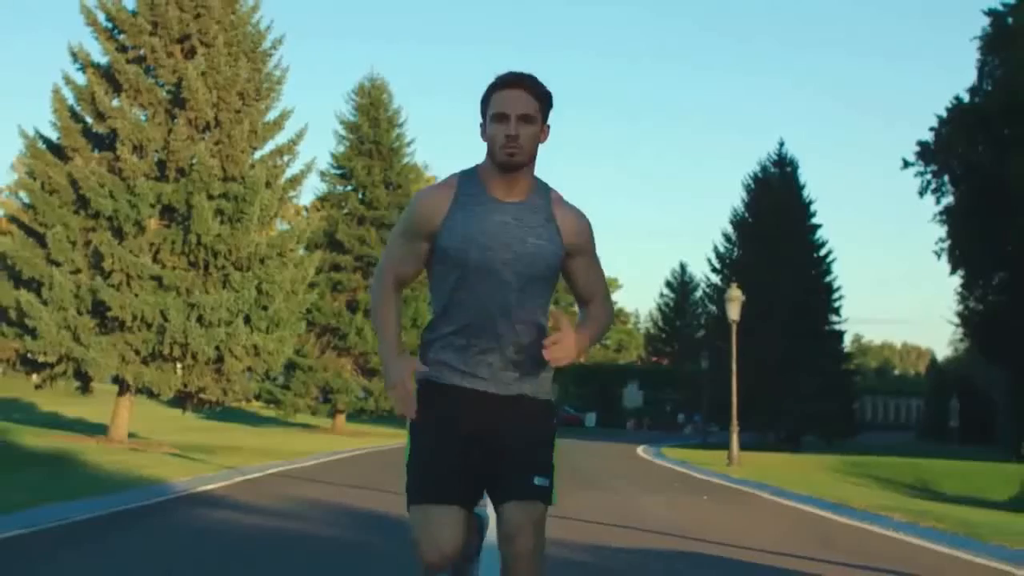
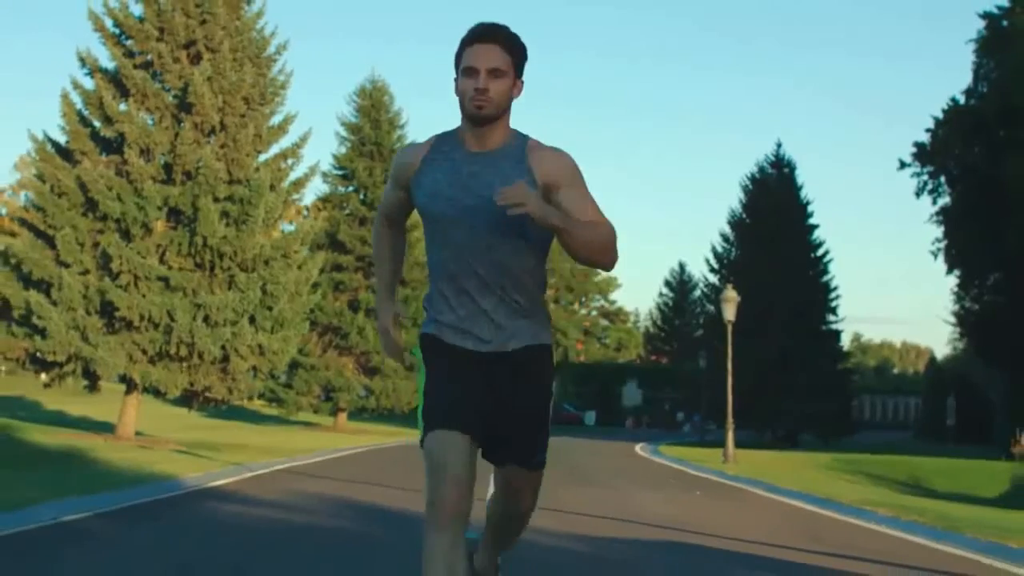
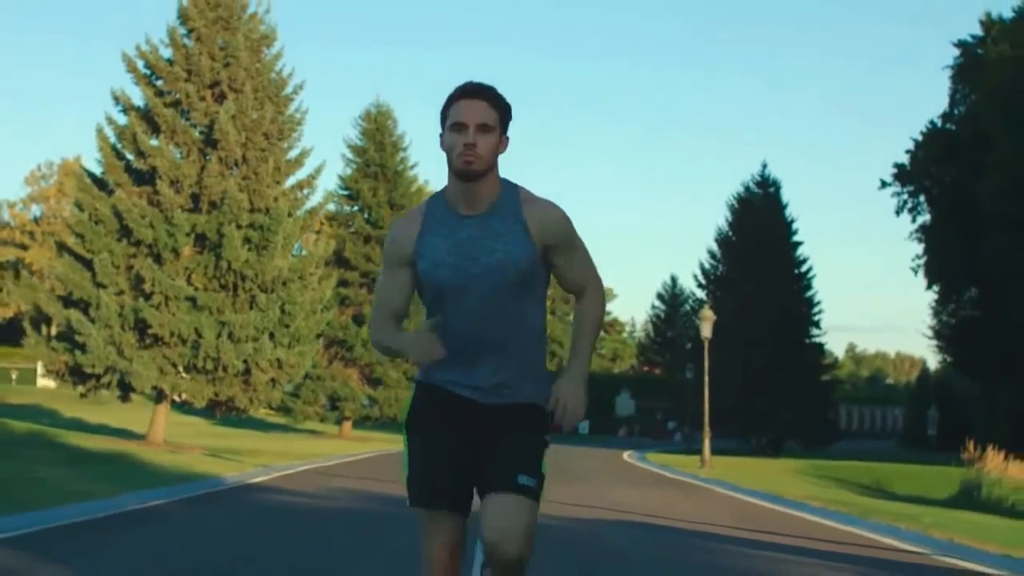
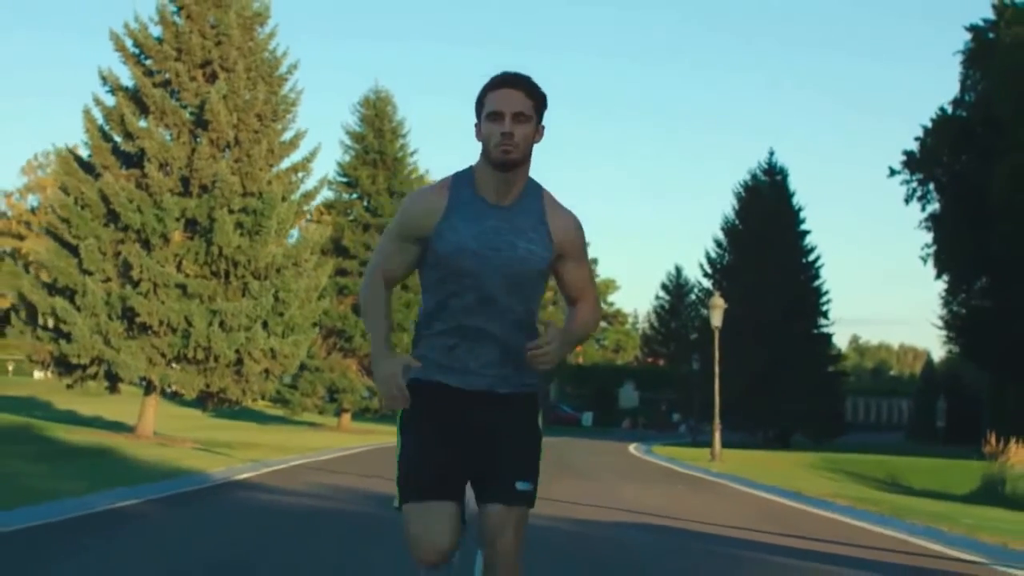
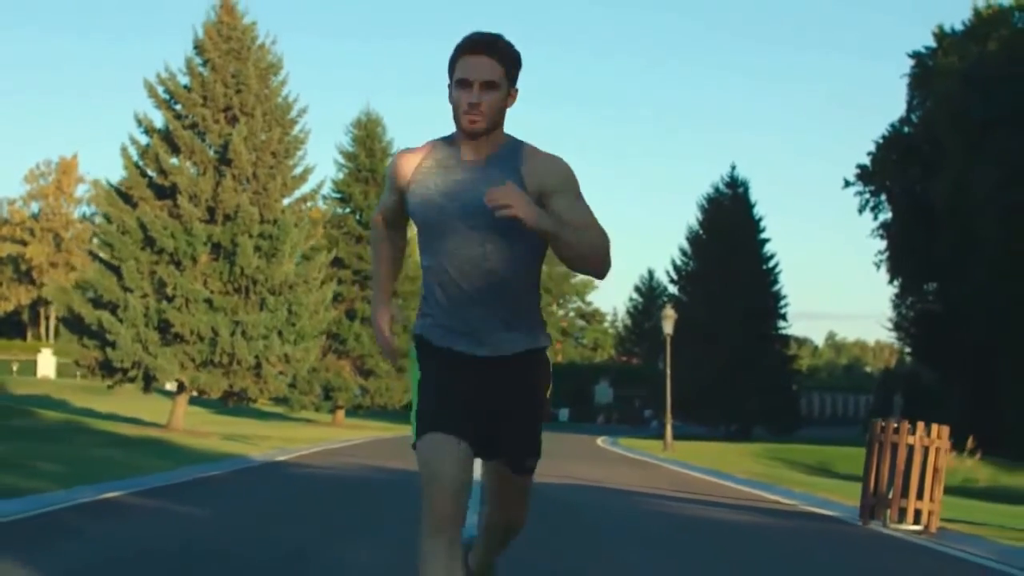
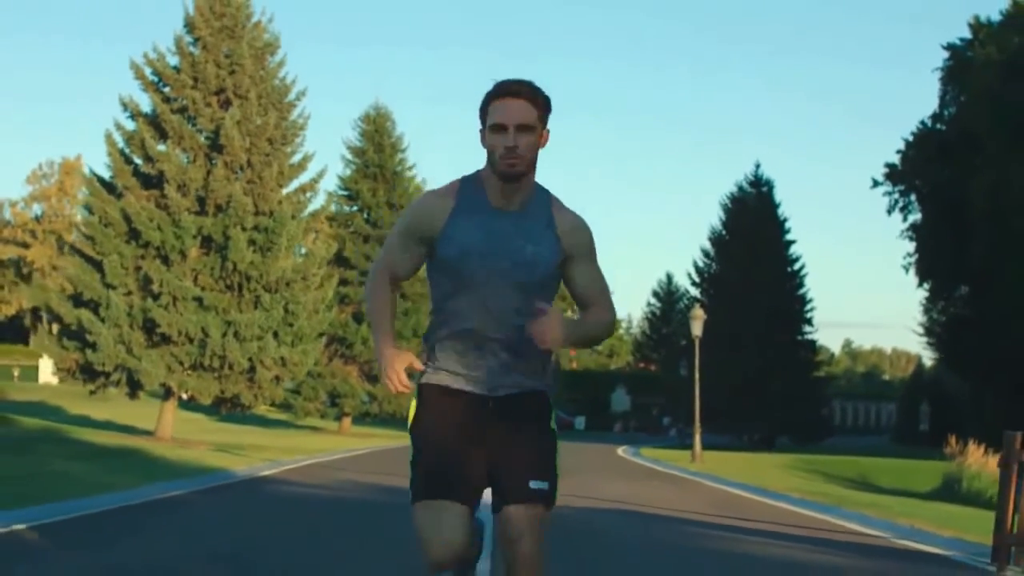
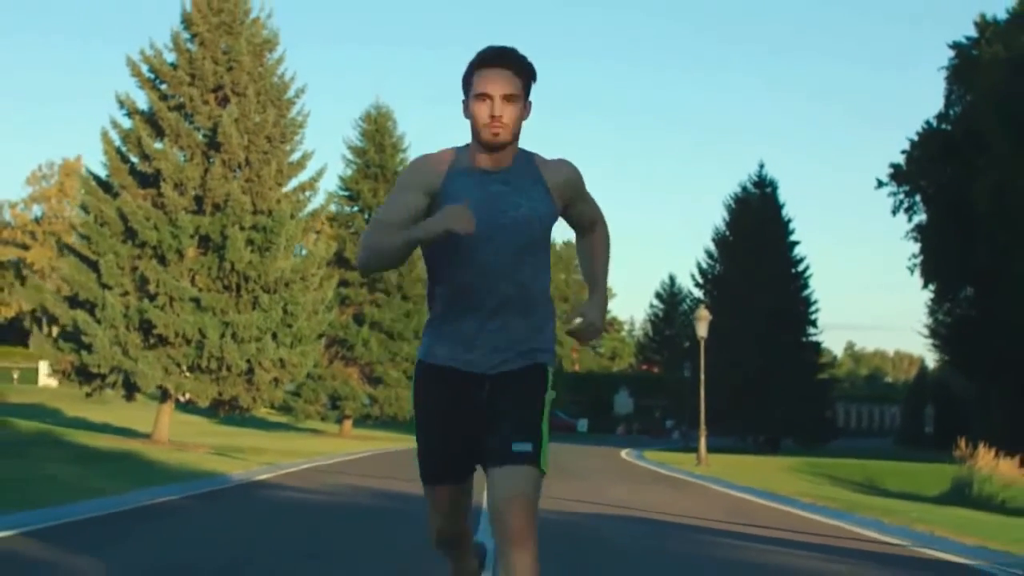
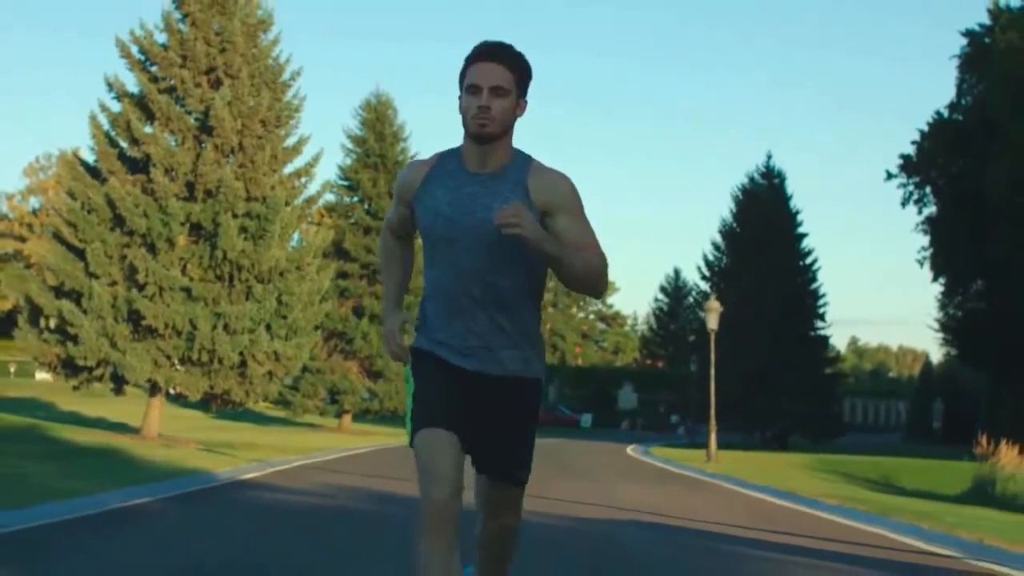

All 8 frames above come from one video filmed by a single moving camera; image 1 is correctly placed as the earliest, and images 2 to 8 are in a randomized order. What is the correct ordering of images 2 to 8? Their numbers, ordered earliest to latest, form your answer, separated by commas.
2, 4, 8, 3, 7, 6, 5
